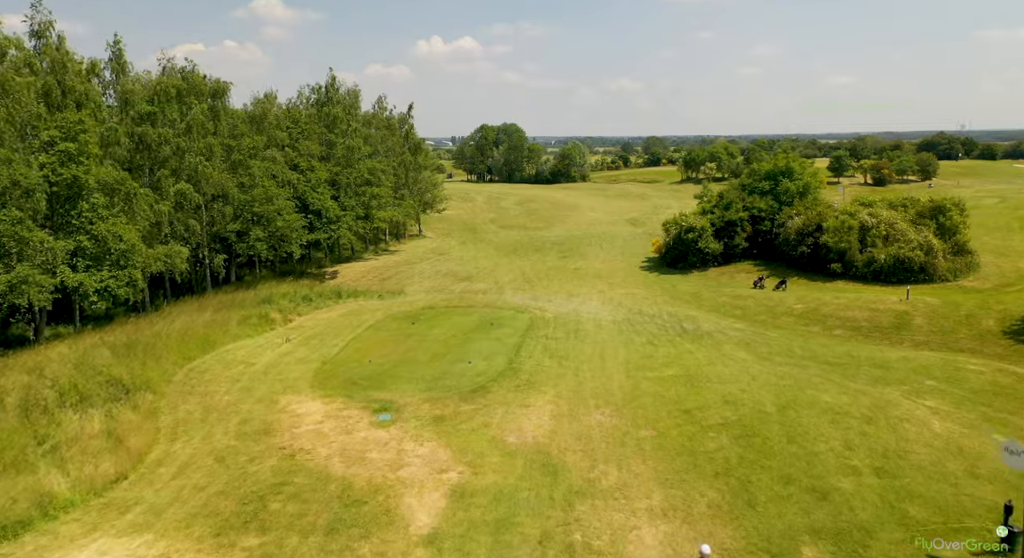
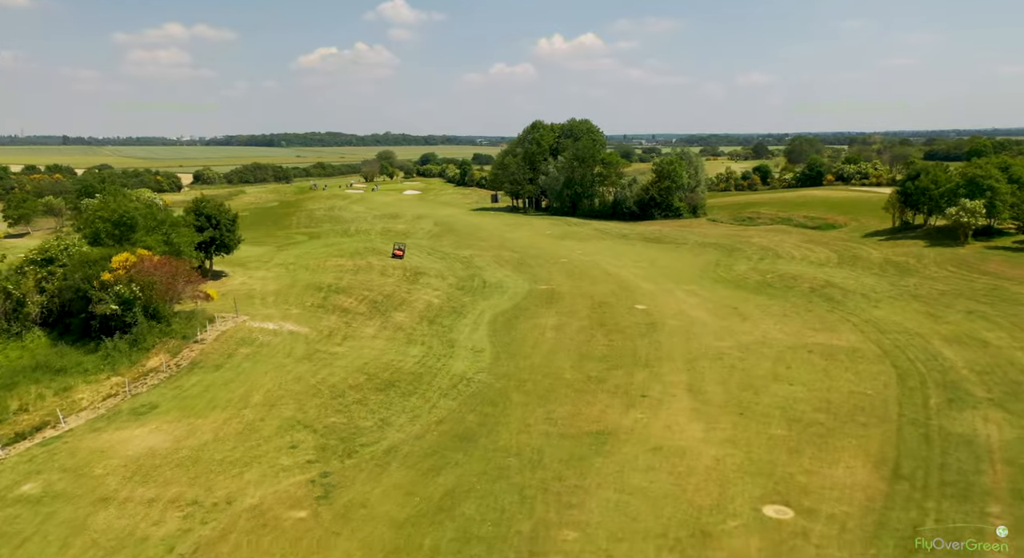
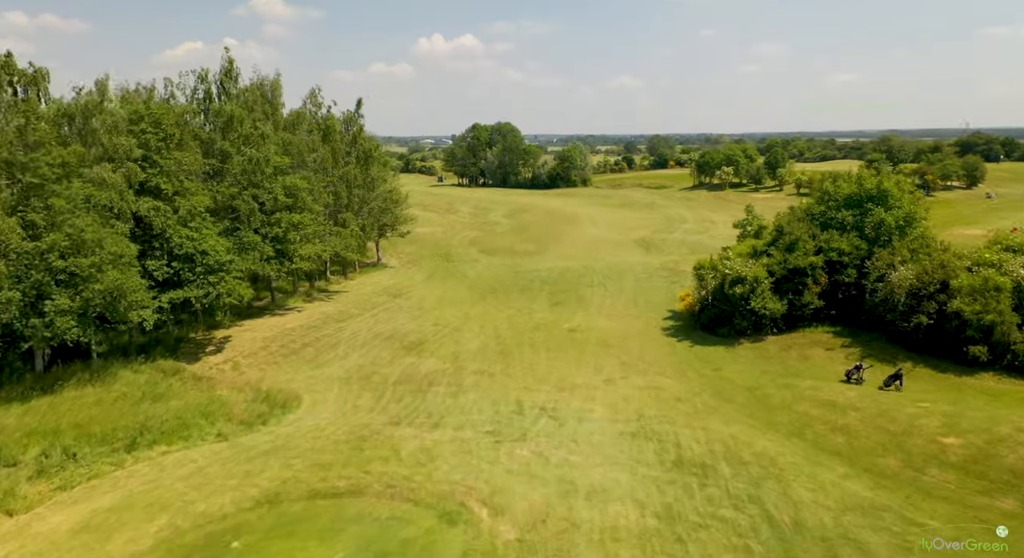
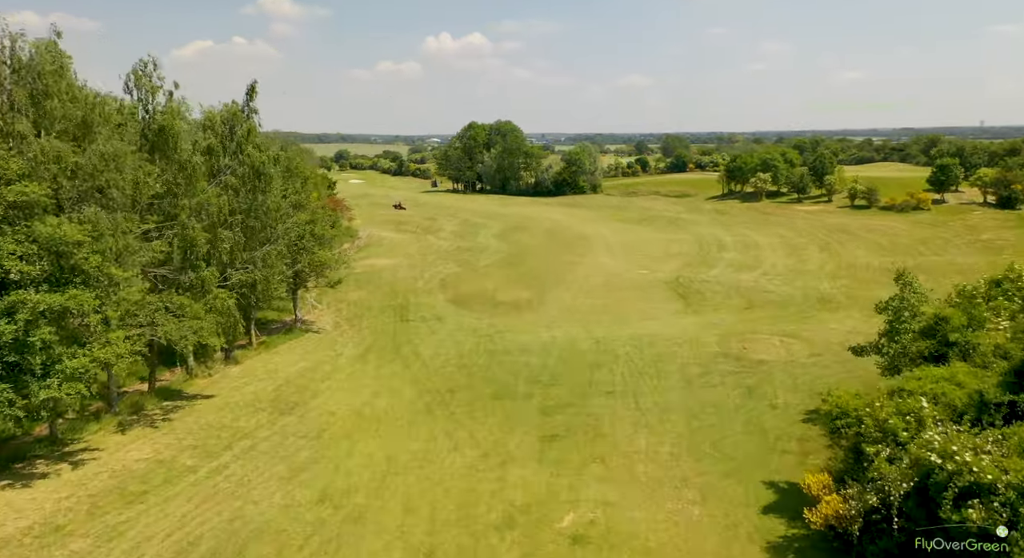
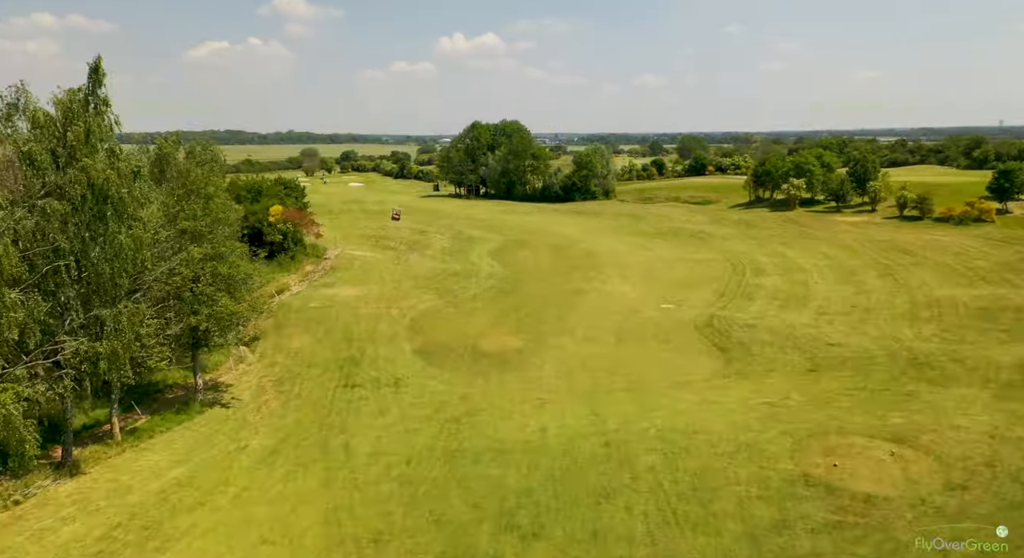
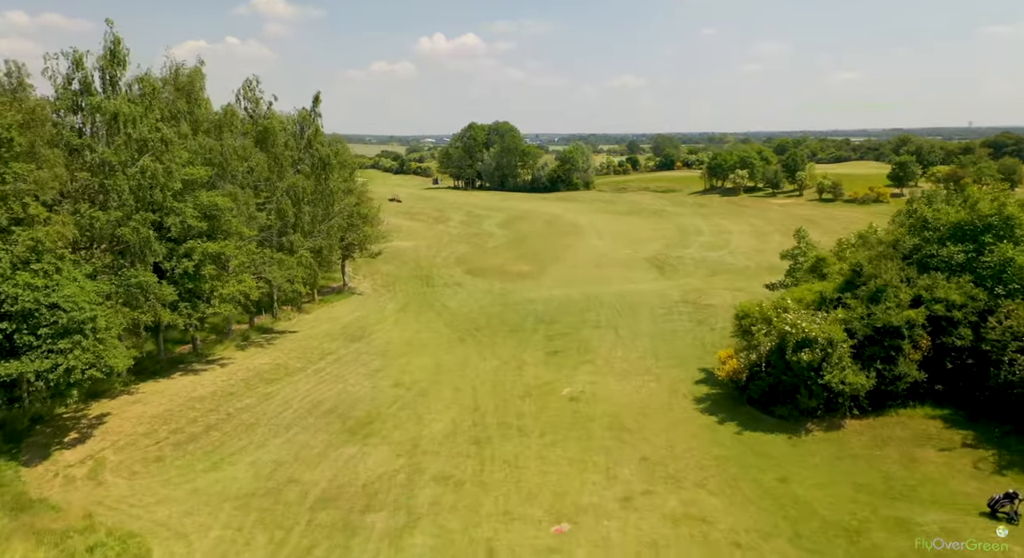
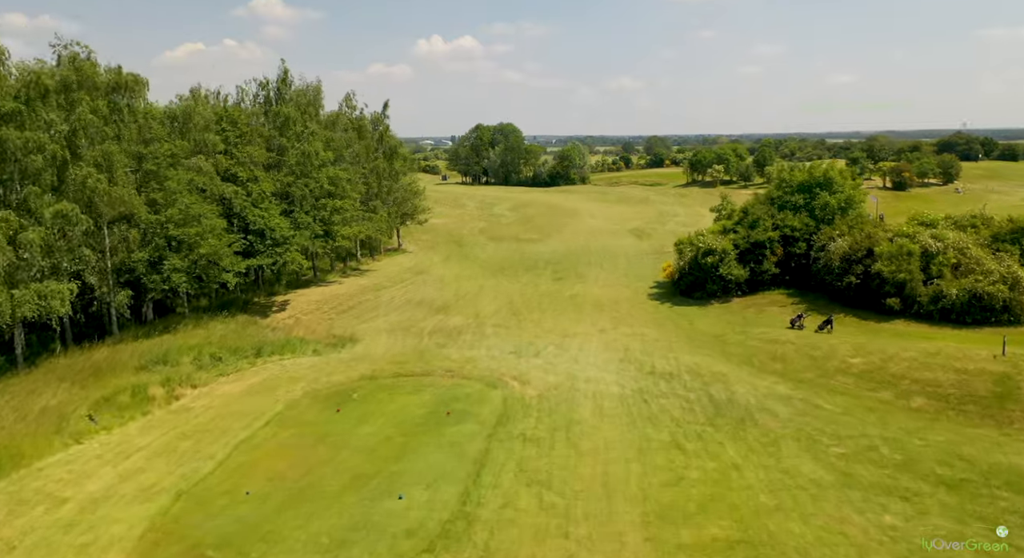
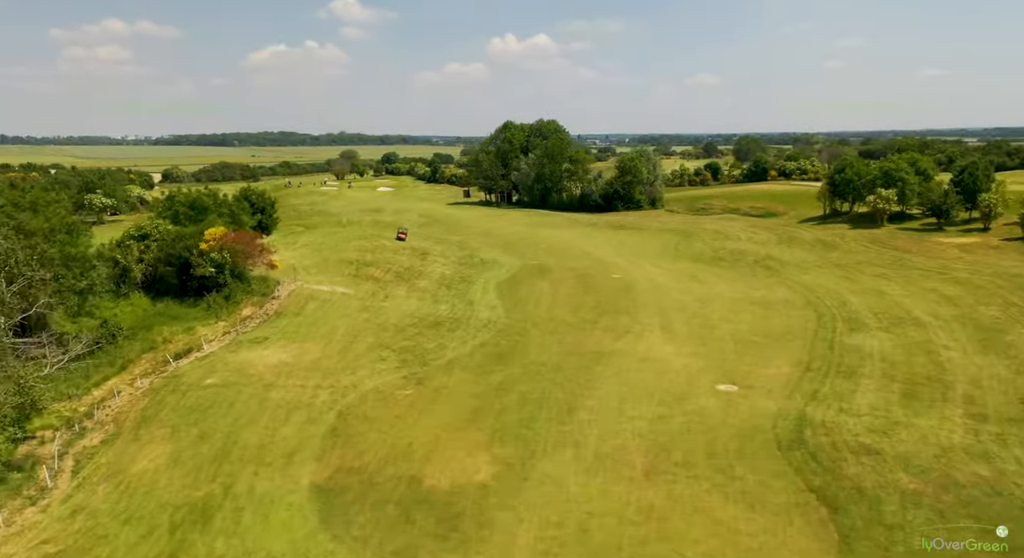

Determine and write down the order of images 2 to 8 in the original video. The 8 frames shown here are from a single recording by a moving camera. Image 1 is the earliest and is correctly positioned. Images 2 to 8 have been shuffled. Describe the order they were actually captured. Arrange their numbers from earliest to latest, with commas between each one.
7, 3, 6, 4, 5, 8, 2
